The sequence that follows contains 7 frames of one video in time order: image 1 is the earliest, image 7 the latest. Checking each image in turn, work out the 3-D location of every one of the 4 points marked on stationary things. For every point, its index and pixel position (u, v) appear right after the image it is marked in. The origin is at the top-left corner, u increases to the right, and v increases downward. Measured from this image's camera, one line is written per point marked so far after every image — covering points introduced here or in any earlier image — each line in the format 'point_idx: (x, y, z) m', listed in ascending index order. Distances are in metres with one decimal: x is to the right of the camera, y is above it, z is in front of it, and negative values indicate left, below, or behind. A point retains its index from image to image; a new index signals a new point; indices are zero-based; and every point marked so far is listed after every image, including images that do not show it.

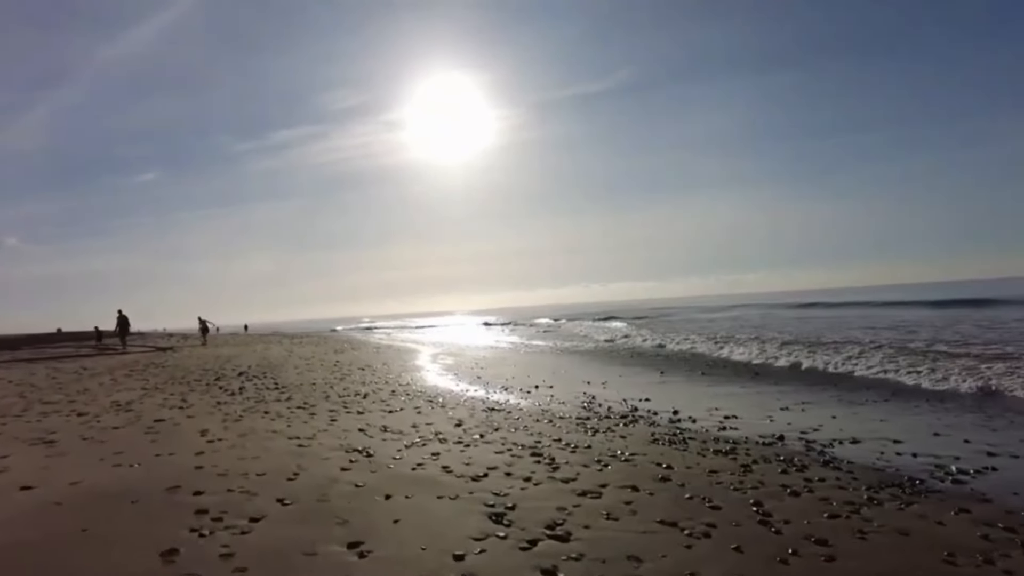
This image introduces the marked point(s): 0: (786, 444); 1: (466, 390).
0: (+4.7, -2.7, +10.3) m
1: (-1.4, -3.1, +18.1) m
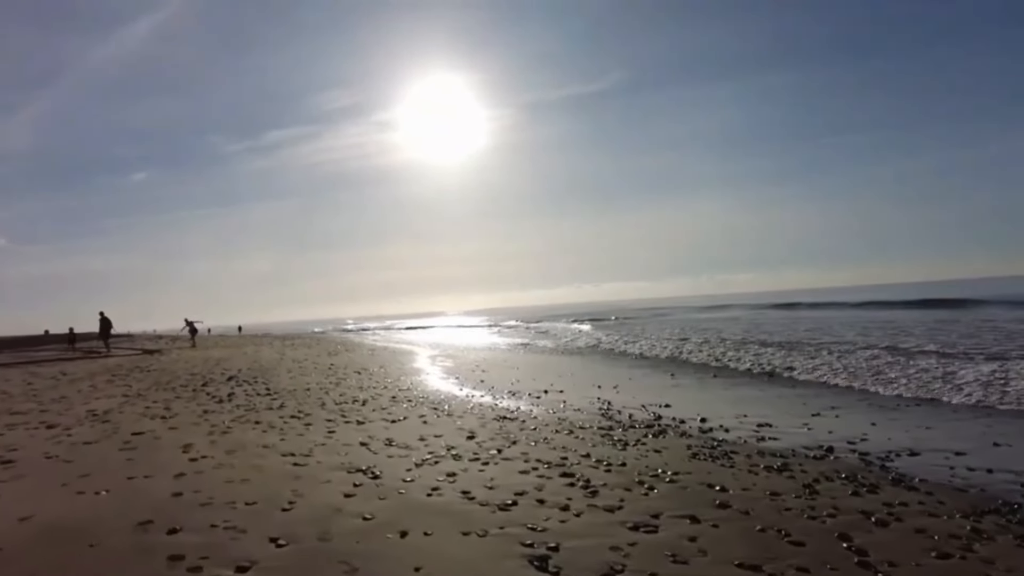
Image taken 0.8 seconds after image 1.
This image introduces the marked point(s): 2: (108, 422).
0: (+5.0, -2.6, +9.2) m
1: (-1.1, -3.0, +16.9) m
2: (-8.1, -2.7, +11.9) m
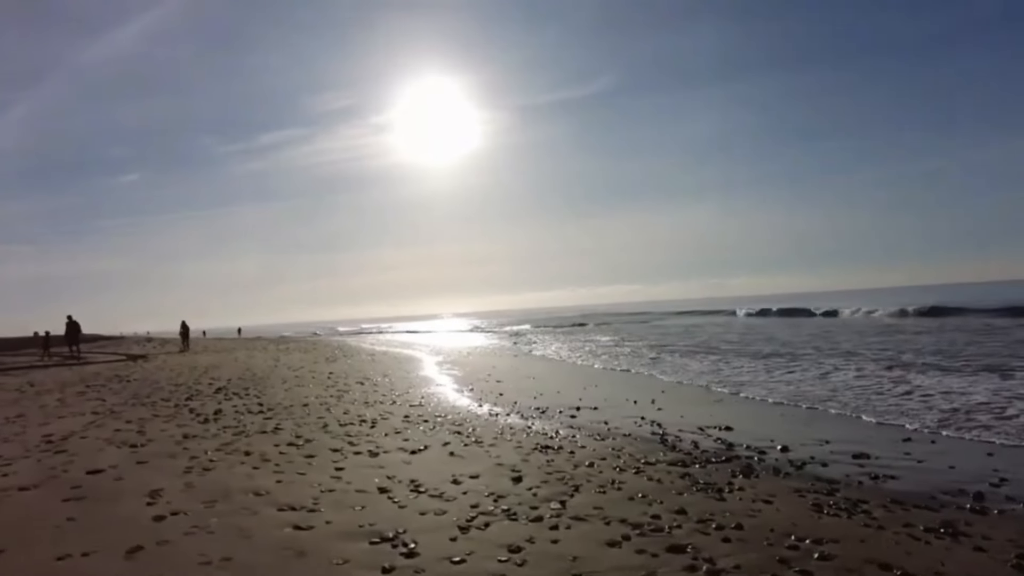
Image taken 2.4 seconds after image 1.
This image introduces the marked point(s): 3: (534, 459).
0: (+5.8, -2.6, +7.1) m
1: (-0.4, -3.1, +14.8) m
2: (-7.3, -2.7, +9.7) m
3: (+0.3, -2.7, +9.6) m
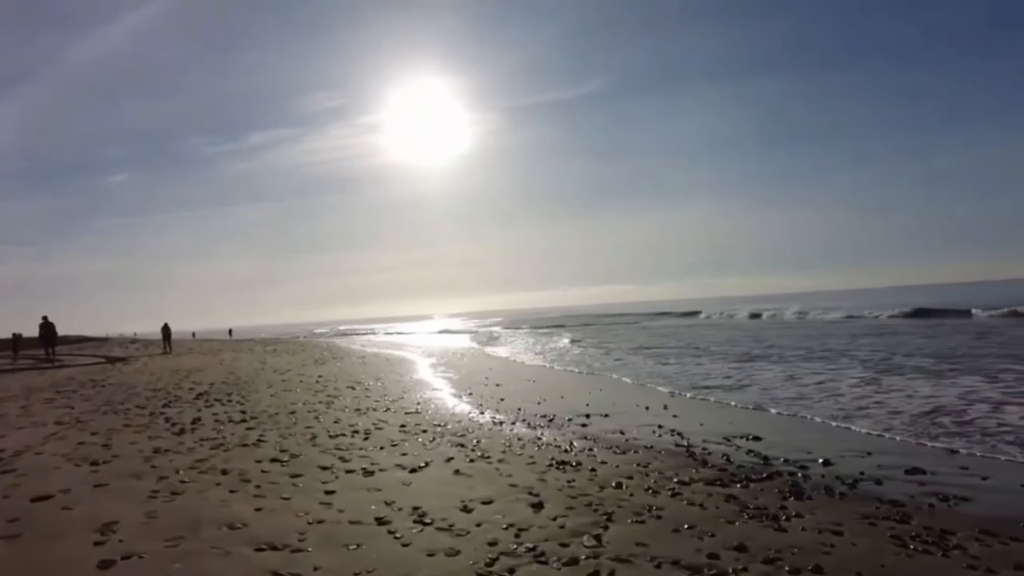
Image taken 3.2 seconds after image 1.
0: (+6.1, -2.6, +6.1) m
1: (-0.3, -3.0, +13.6) m
2: (-7.1, -2.6, +8.4) m
3: (+0.6, -2.7, +8.4) m
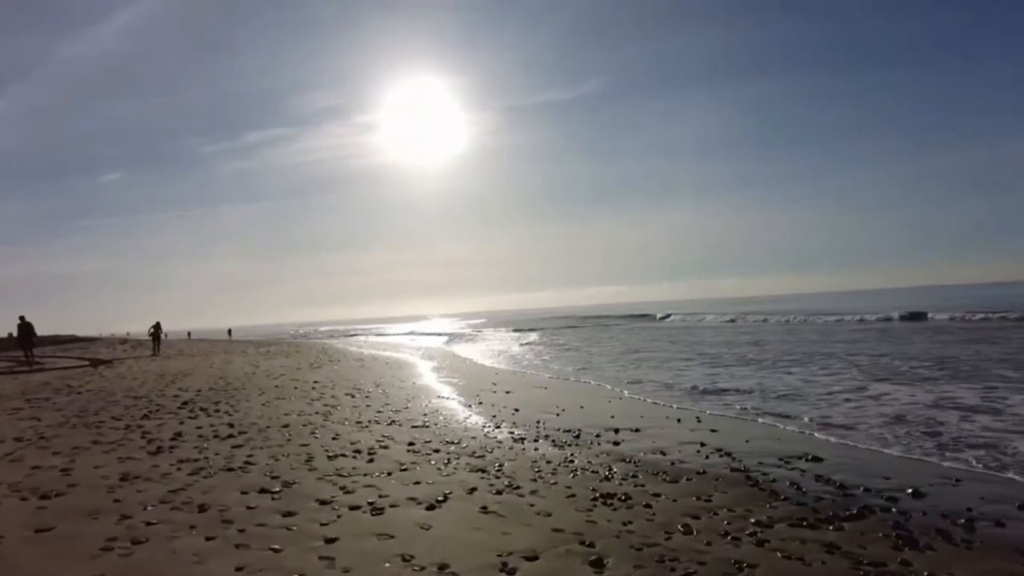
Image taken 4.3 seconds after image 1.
0: (+6.6, -2.6, +4.6) m
1: (+0.2, -3.0, +12.1) m
2: (-6.6, -2.6, +6.9) m
3: (+1.0, -2.7, +6.9) m
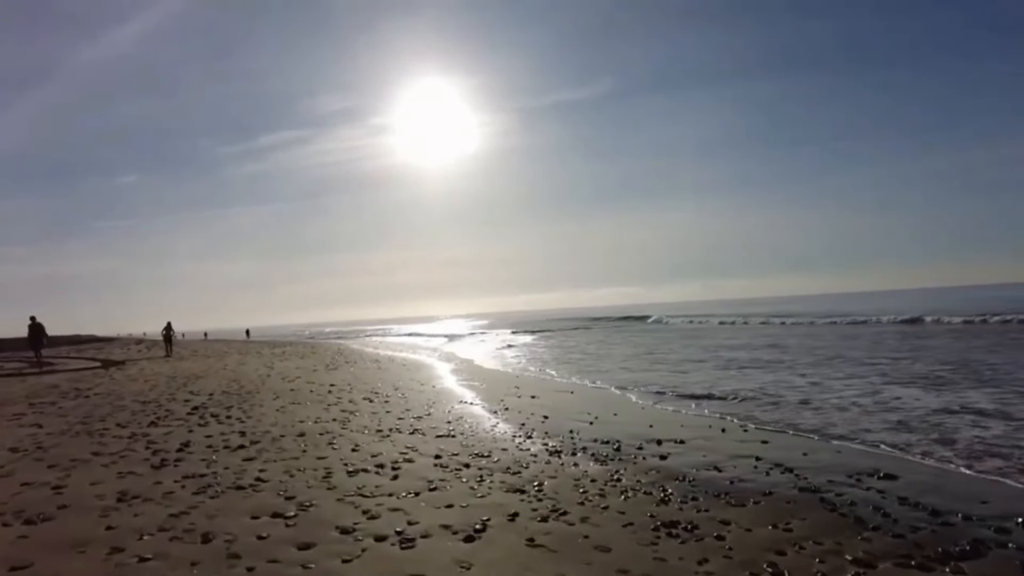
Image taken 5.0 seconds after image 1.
0: (+7.1, -2.5, +3.4) m
1: (+0.8, -3.0, +11.0) m
2: (-6.1, -2.5, +6.0) m
3: (+1.6, -2.6, +5.9) m
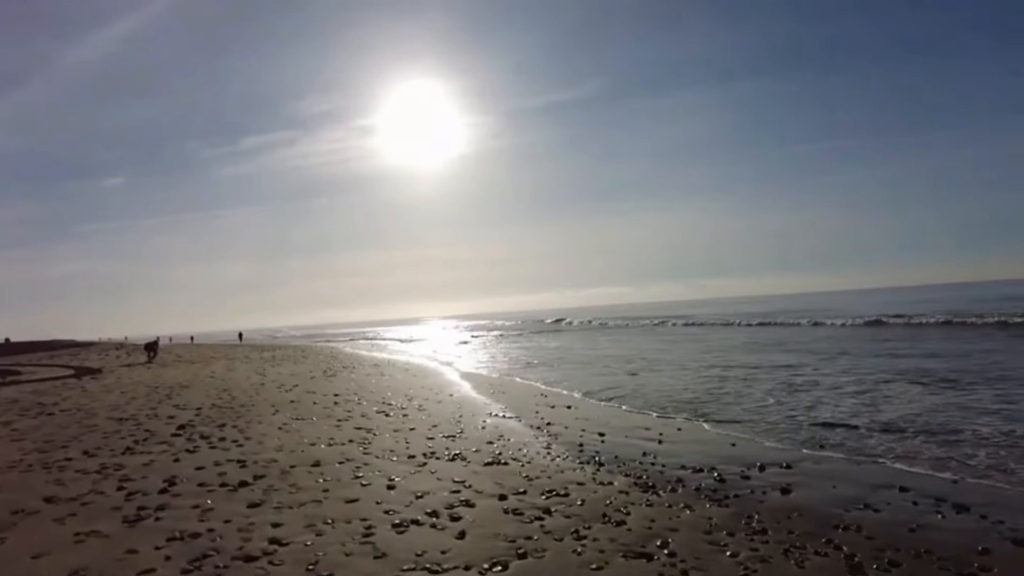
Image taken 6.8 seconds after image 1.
0: (+8.4, -2.3, +1.2) m
1: (+2.0, -2.8, +8.7) m
2: (-4.8, -2.4, +3.5) m
3: (+2.8, -2.4, +3.5) m
